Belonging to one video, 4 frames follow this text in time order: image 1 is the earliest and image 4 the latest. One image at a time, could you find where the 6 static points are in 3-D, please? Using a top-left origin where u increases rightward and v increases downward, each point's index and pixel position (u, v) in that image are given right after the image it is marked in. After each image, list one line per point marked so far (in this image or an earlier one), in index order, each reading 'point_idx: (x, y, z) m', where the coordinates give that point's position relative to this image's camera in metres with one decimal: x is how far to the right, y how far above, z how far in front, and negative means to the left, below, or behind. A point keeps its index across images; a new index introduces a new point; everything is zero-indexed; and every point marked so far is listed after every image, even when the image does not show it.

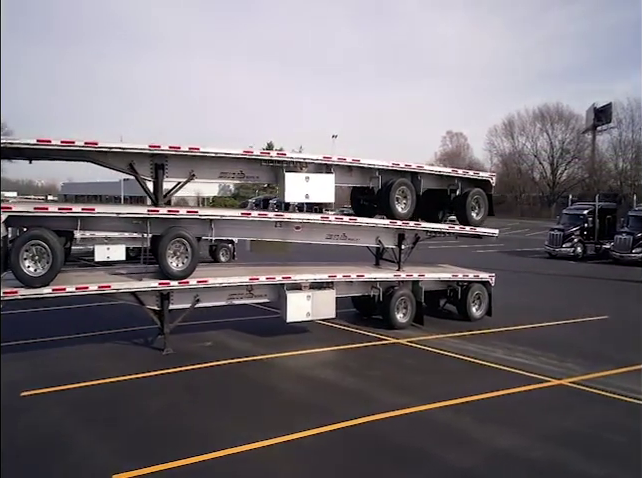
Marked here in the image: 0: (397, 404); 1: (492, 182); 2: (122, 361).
0: (+1.1, -2.3, +8.1) m
1: (+3.4, +1.2, +11.6) m
2: (-3.1, -1.9, +9.0) m
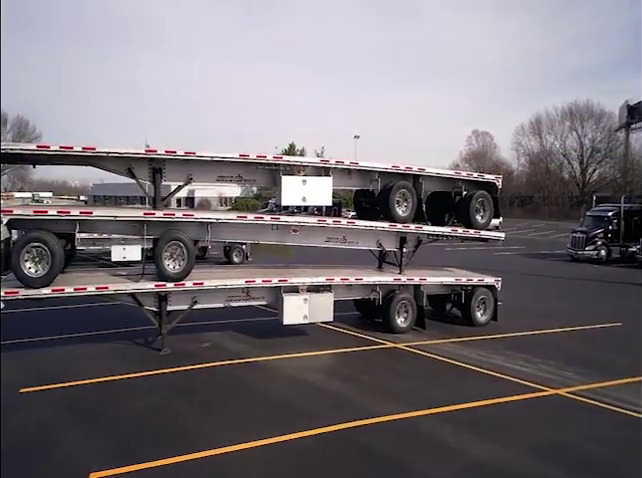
0: (+0.9, -2.4, +8.0) m
1: (+3.5, +1.1, +11.3) m
2: (-3.3, -2.0, +9.3) m
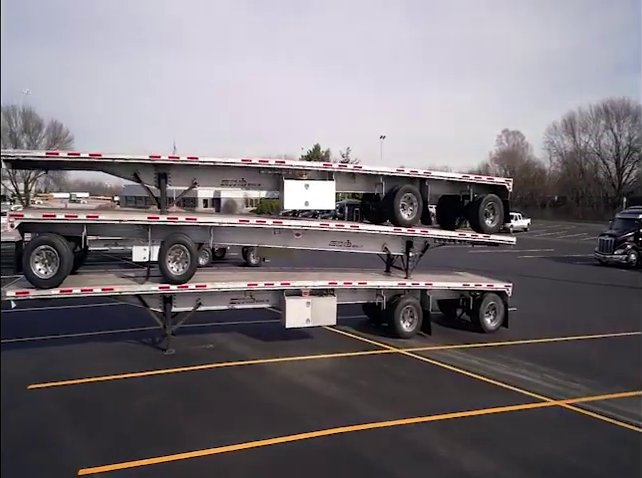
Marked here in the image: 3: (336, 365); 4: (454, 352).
0: (+0.7, -2.5, +8.0) m
1: (+3.6, +1.0, +11.1) m
2: (-3.3, -2.0, +9.6) m
3: (+0.2, -2.1, +9.7) m
4: (+2.4, -2.0, +10.3) m
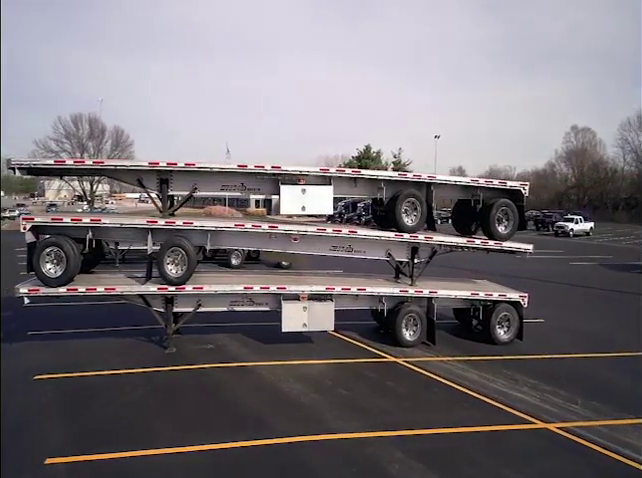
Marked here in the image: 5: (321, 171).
0: (+0.3, -2.6, +7.9) m
1: (+3.7, +0.9, +10.4) m
2: (-3.4, -2.1, +10.1) m
3: (+0.1, -2.2, +9.6) m
4: (+2.3, -2.1, +9.8) m
5: (0.0, +1.2, +9.9) m
